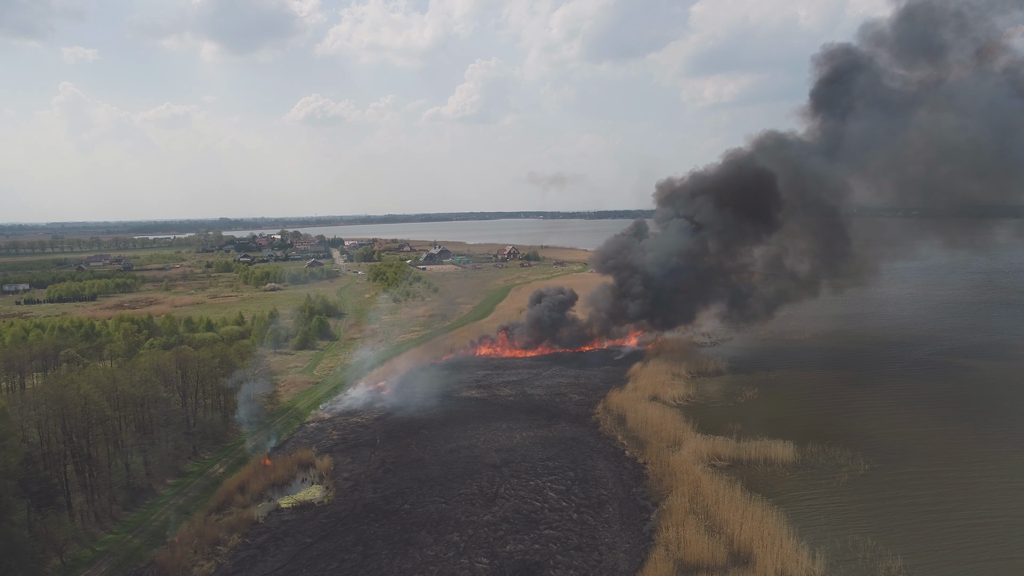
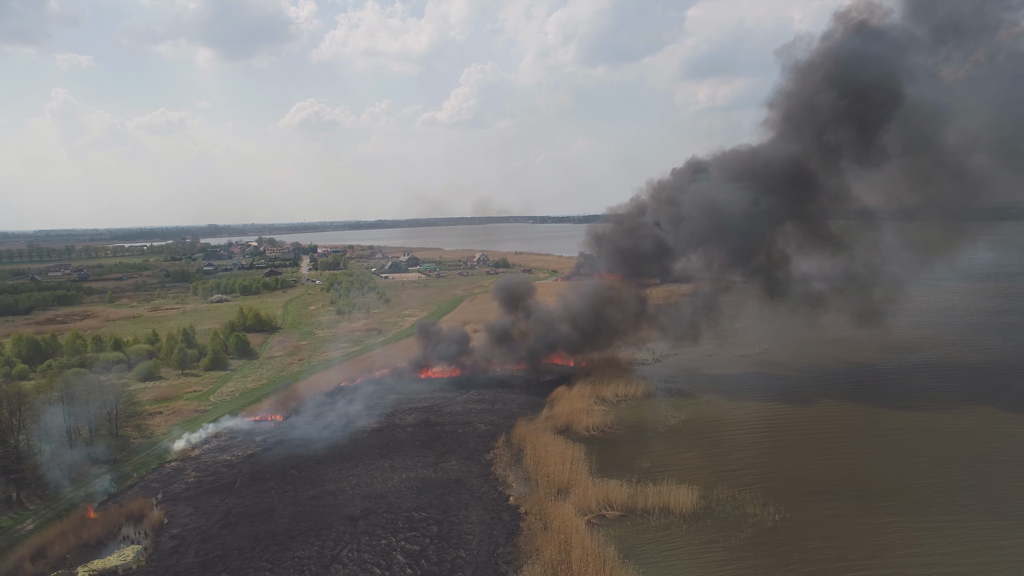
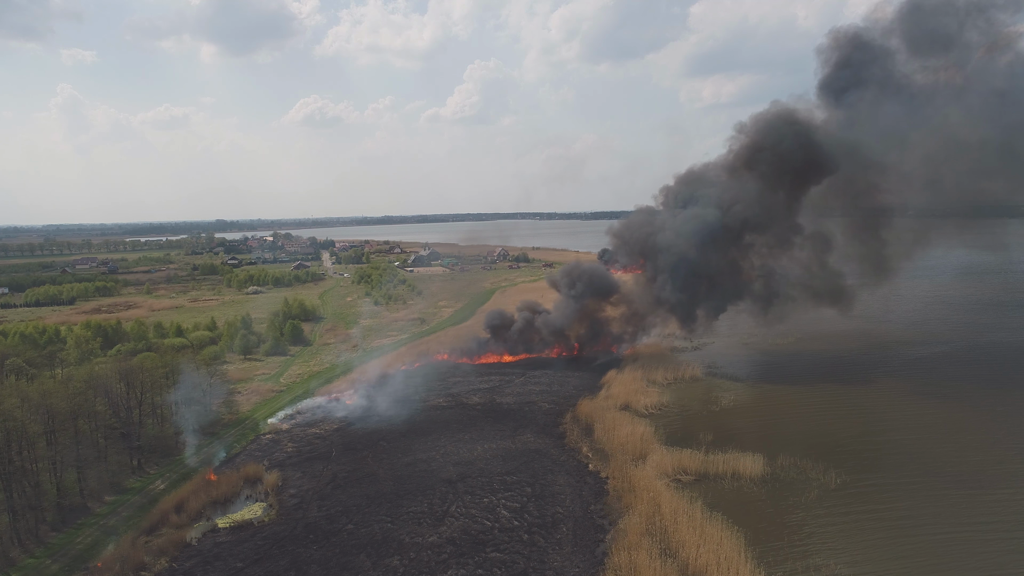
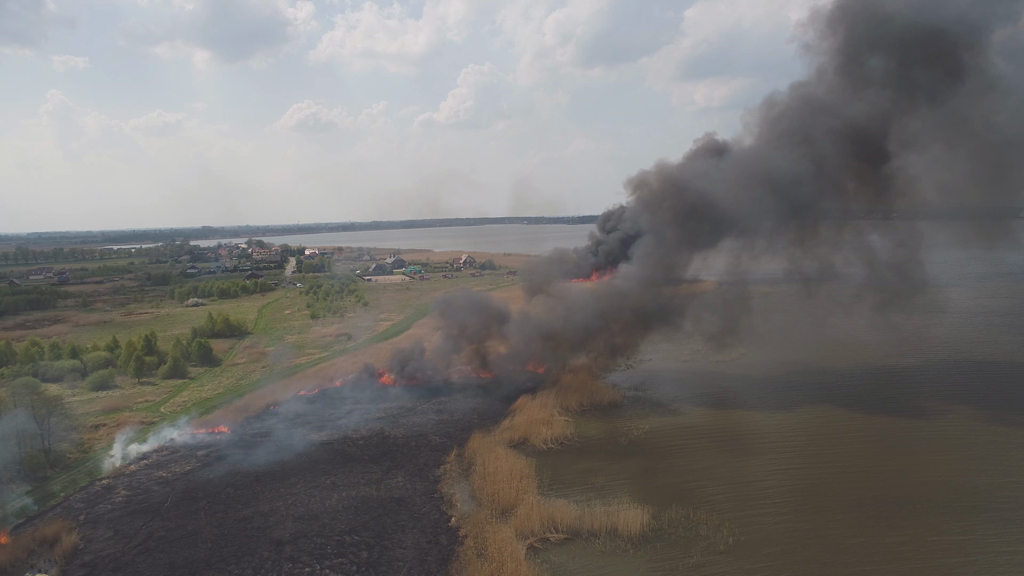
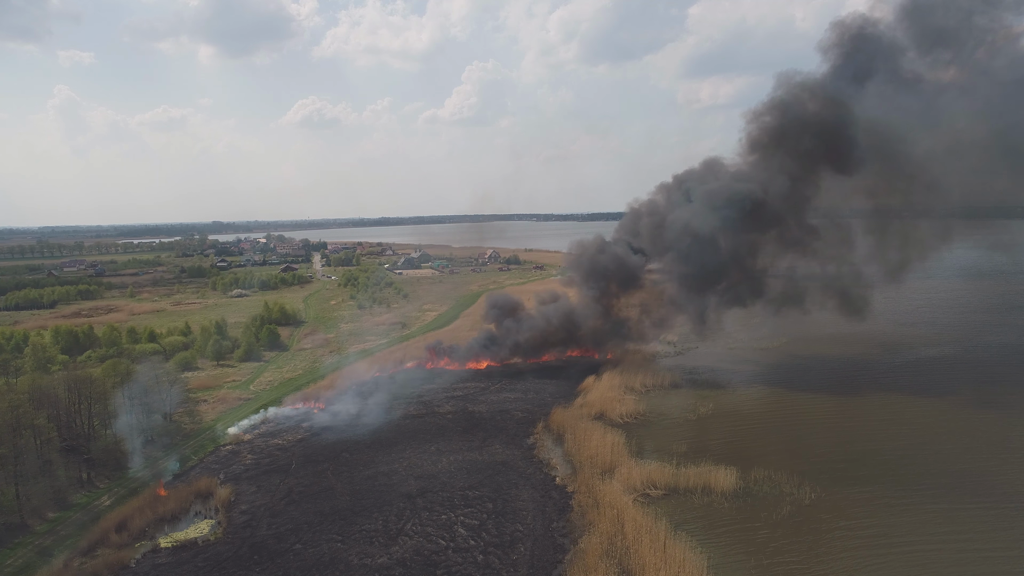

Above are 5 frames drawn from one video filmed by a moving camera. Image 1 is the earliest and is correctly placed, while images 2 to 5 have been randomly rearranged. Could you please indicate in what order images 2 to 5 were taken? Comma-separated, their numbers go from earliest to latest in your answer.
3, 5, 2, 4
